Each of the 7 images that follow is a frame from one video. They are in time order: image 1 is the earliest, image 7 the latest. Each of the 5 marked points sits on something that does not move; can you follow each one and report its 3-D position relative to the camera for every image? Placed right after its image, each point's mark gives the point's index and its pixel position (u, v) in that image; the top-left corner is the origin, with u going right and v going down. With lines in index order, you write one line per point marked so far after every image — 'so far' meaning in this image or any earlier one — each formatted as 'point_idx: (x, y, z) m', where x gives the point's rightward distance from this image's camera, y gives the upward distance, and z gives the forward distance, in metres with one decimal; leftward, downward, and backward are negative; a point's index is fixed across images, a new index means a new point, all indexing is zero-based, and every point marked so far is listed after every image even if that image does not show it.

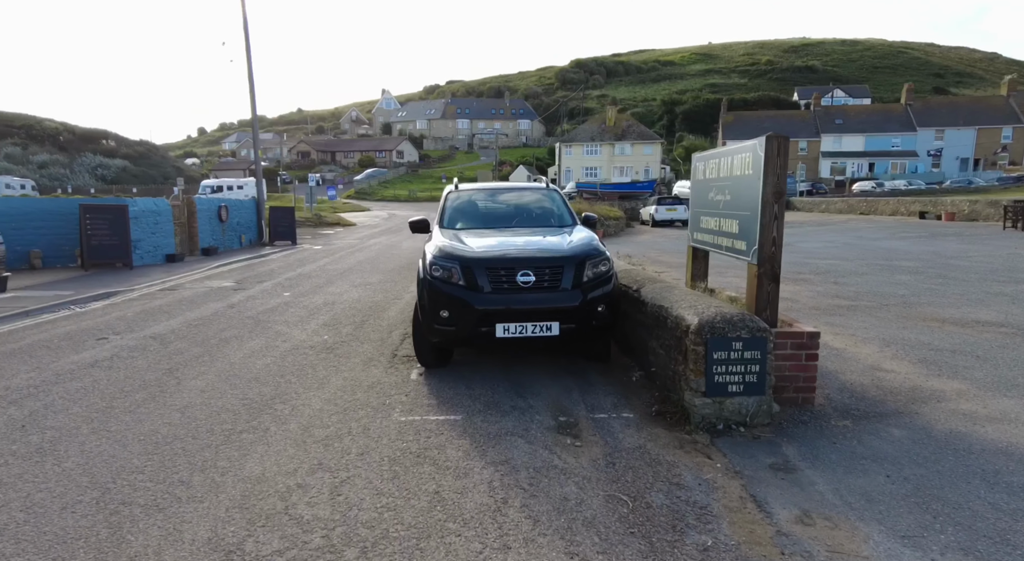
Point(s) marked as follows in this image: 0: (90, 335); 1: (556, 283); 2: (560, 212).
0: (-5.9, -0.8, +8.5) m
1: (+0.4, 0.0, +5.7) m
2: (+0.6, +0.9, +8.1) m
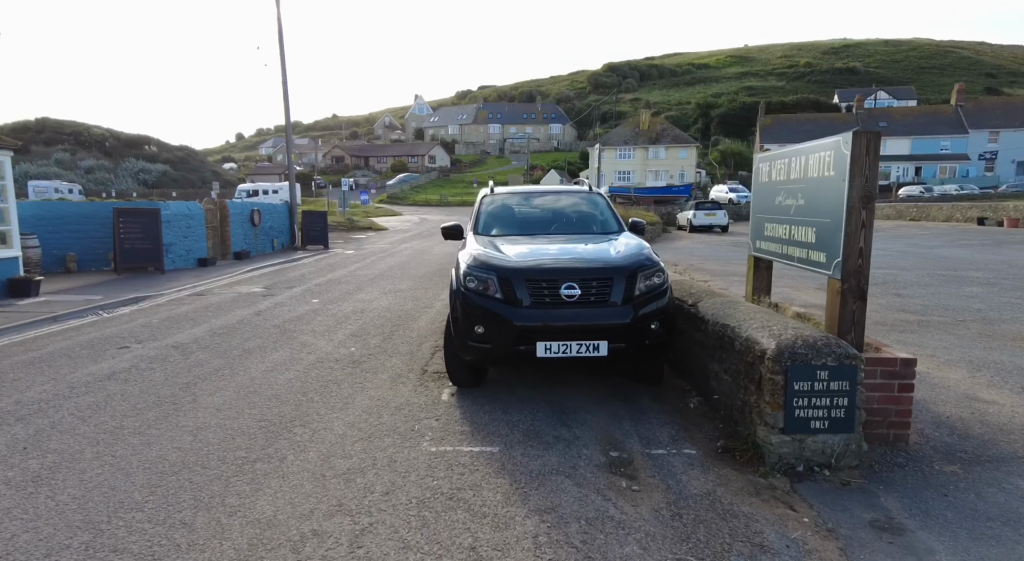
0: (-5.4, -0.9, +8.2) m
1: (+0.8, -0.1, +5.1) m
2: (+1.1, +0.8, +7.5) m
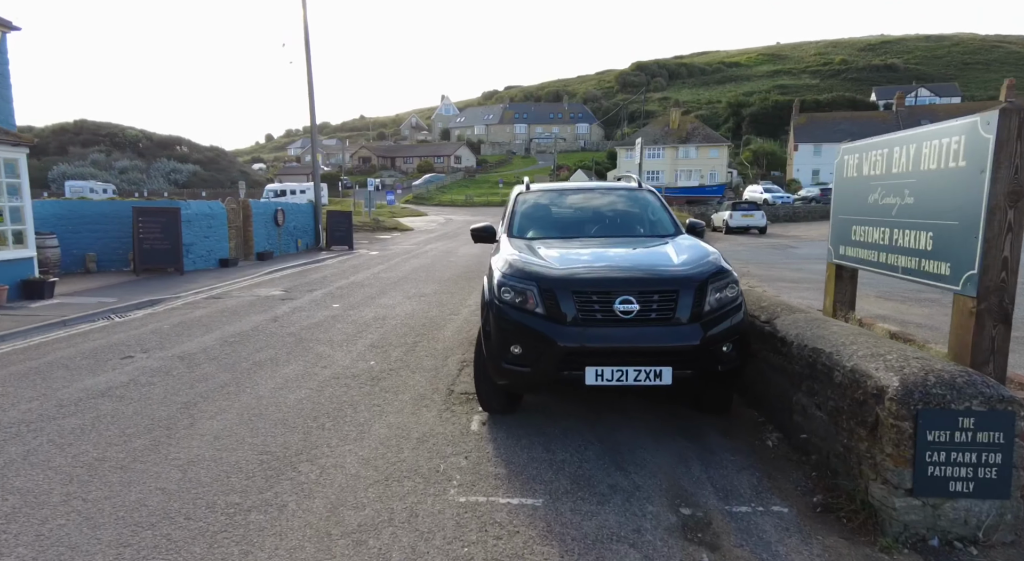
0: (-5.0, -0.9, +7.6) m
1: (+1.1, -0.2, +4.3) m
2: (+1.5, +0.7, +6.6) m
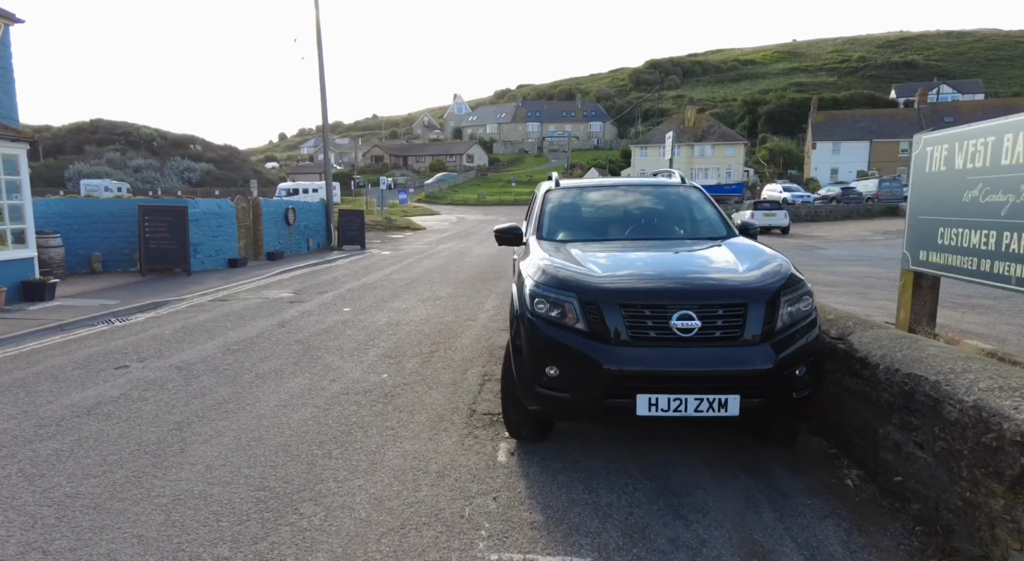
0: (-4.7, -0.9, +7.1) m
1: (+1.3, -0.3, +3.6) m
2: (+1.8, +0.6, +6.0) m
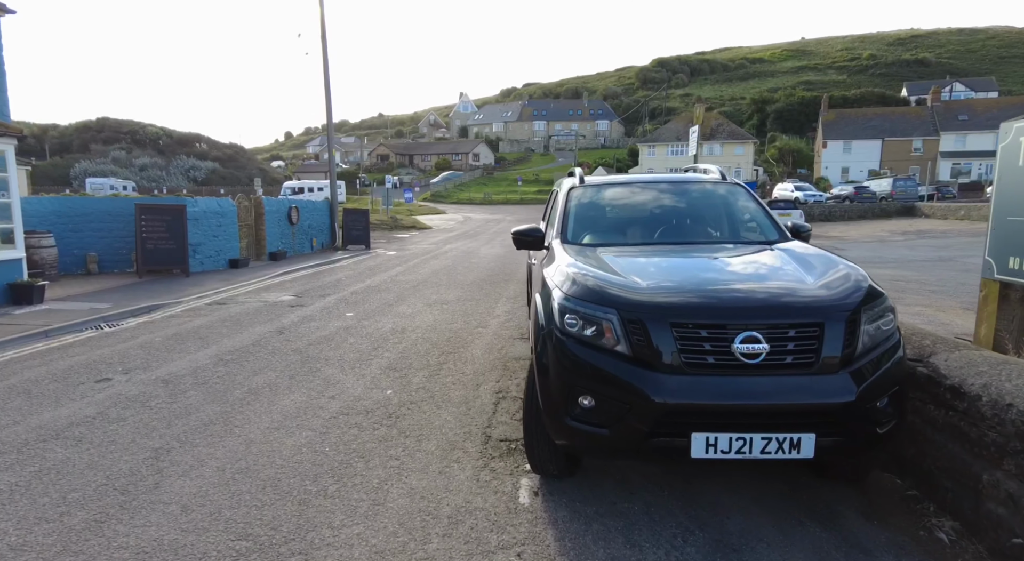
0: (-4.5, -1.0, +6.5) m
1: (+1.5, -0.4, +3.0) m
2: (+2.0, +0.6, +5.4) m
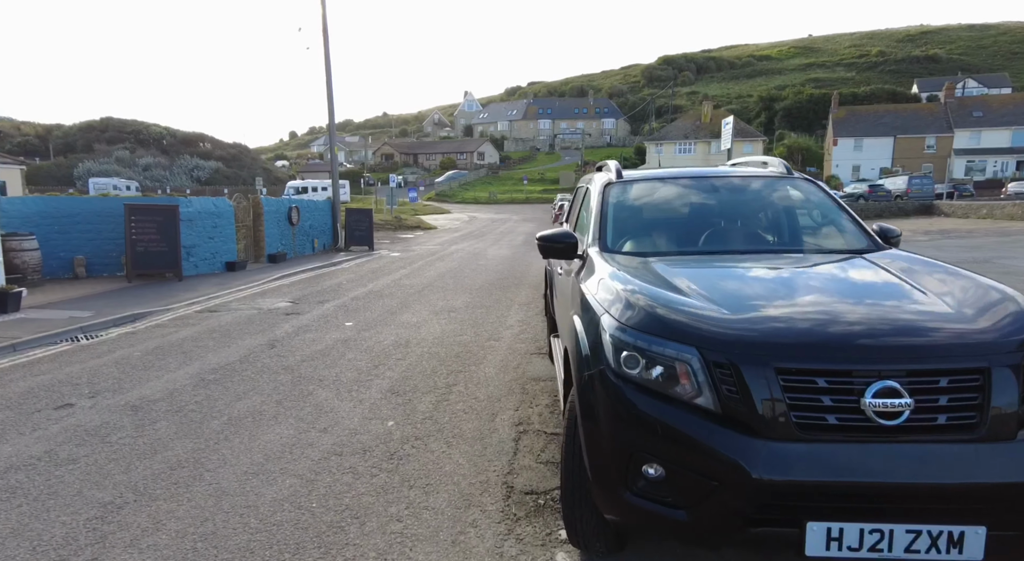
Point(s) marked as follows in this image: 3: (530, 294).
0: (-4.3, -1.1, +5.7) m
1: (+1.6, -0.5, +2.2) m
2: (+2.1, +0.5, +4.5) m
3: (+0.3, -0.3, +11.8) m
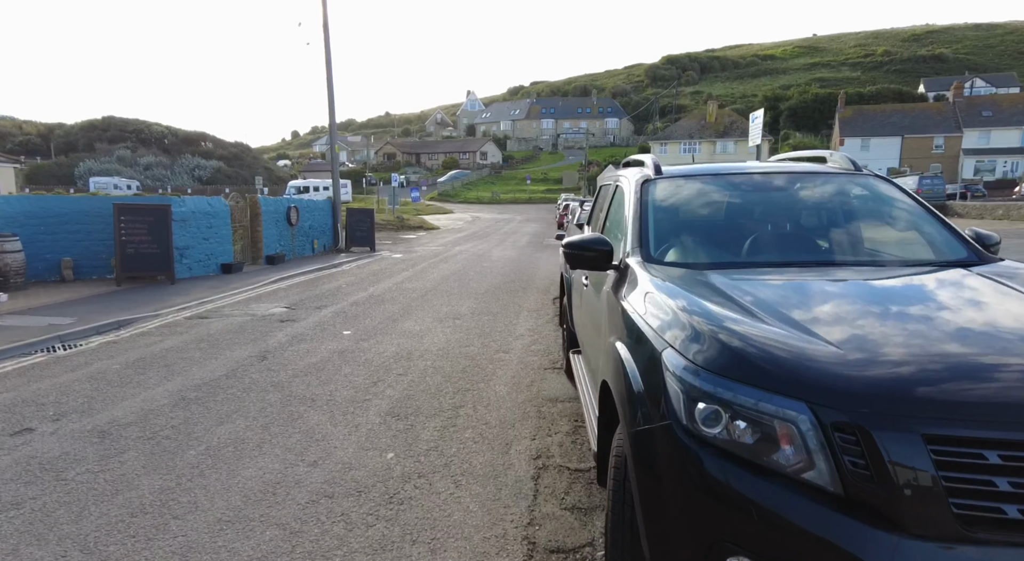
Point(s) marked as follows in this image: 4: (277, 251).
0: (-4.2, -1.2, +5.1) m
1: (+1.7, -0.6, +1.5) m
2: (+2.3, +0.4, +3.9) m
3: (+0.5, -0.4, +11.2) m
4: (-7.5, +0.9, +19.2) m
